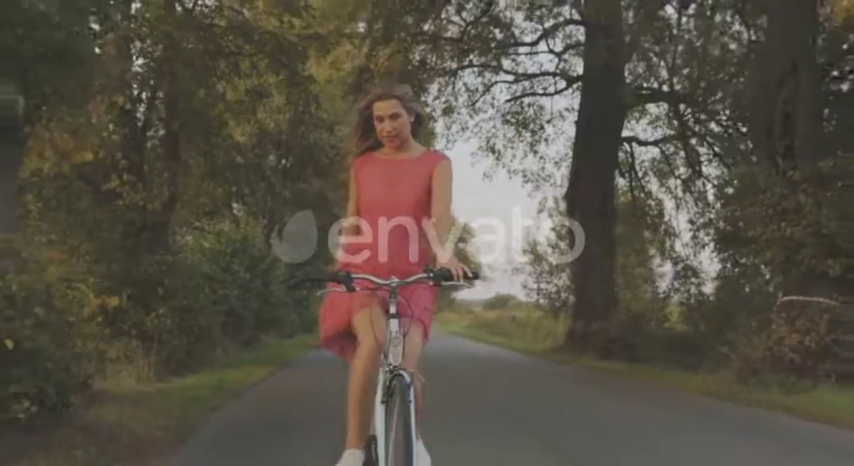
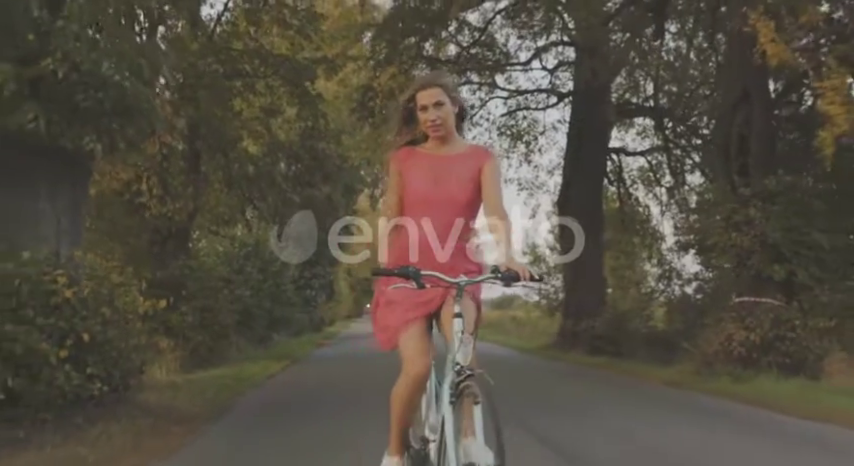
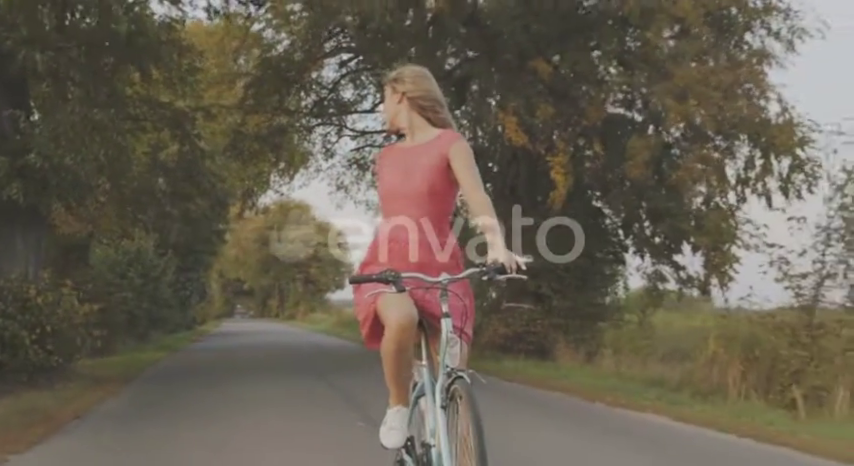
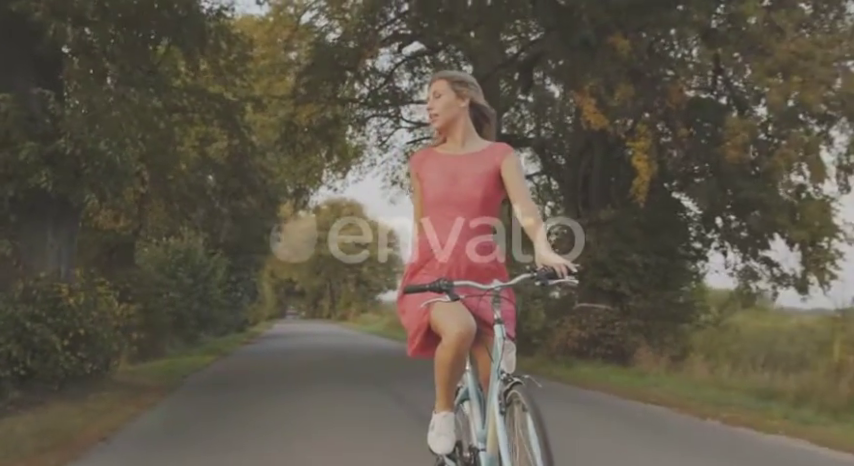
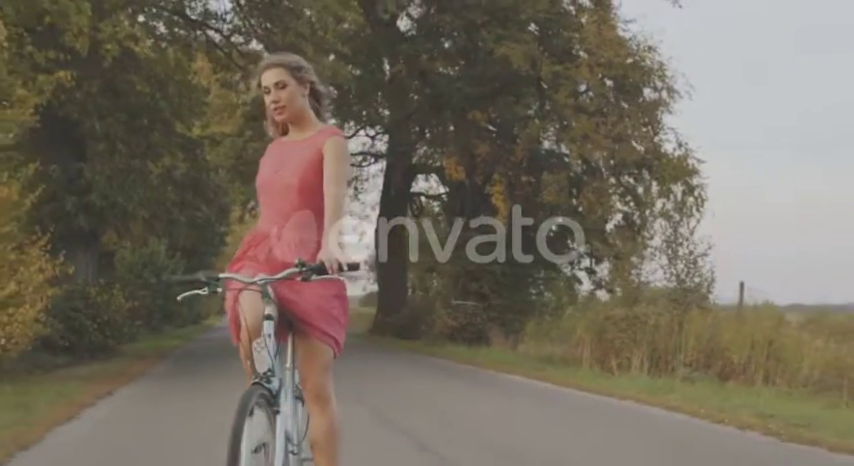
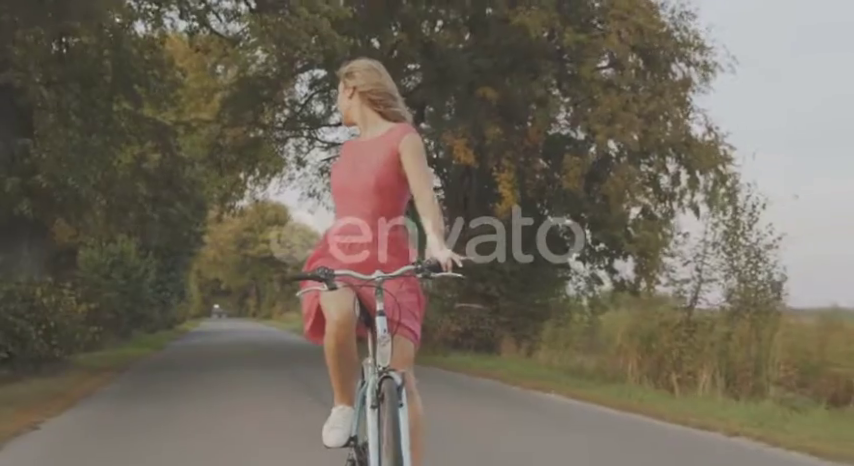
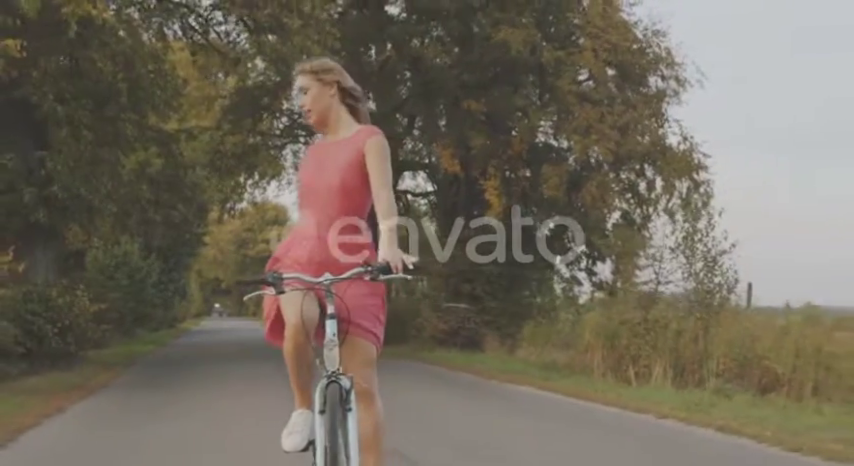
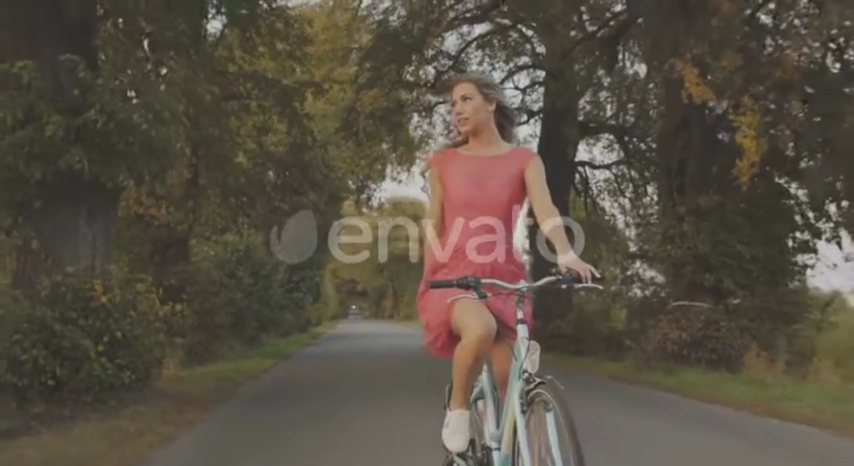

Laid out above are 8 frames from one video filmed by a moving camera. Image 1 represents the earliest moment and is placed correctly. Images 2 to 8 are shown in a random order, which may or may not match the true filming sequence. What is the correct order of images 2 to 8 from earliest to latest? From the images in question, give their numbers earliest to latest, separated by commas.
2, 8, 4, 3, 6, 7, 5
